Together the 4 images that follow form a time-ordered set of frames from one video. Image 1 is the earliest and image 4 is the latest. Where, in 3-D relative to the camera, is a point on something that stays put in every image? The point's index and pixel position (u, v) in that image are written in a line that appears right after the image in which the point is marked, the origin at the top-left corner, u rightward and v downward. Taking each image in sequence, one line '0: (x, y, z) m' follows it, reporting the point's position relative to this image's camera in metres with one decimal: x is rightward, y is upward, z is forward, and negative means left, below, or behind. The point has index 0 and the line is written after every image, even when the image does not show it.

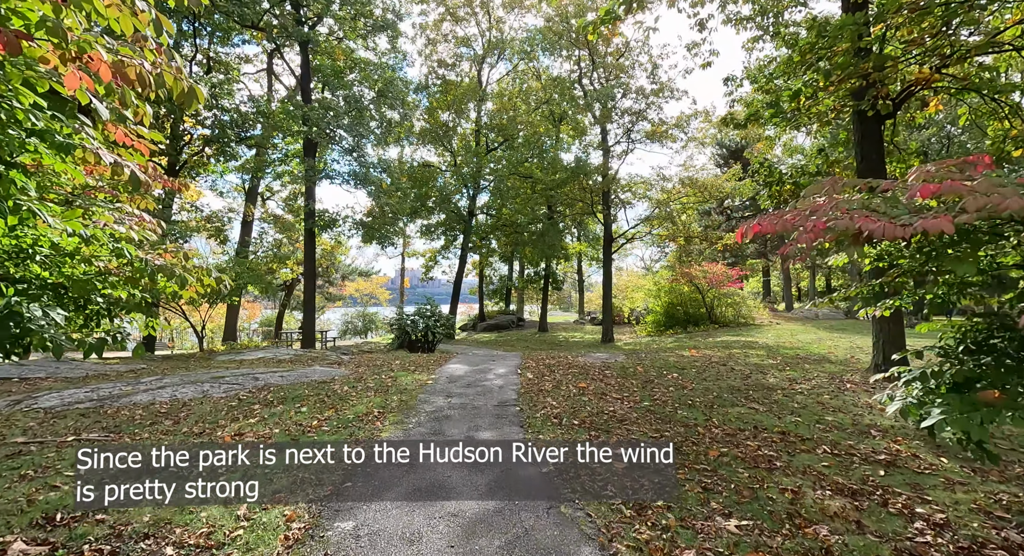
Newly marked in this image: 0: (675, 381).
0: (+2.2, -1.4, +5.8) m
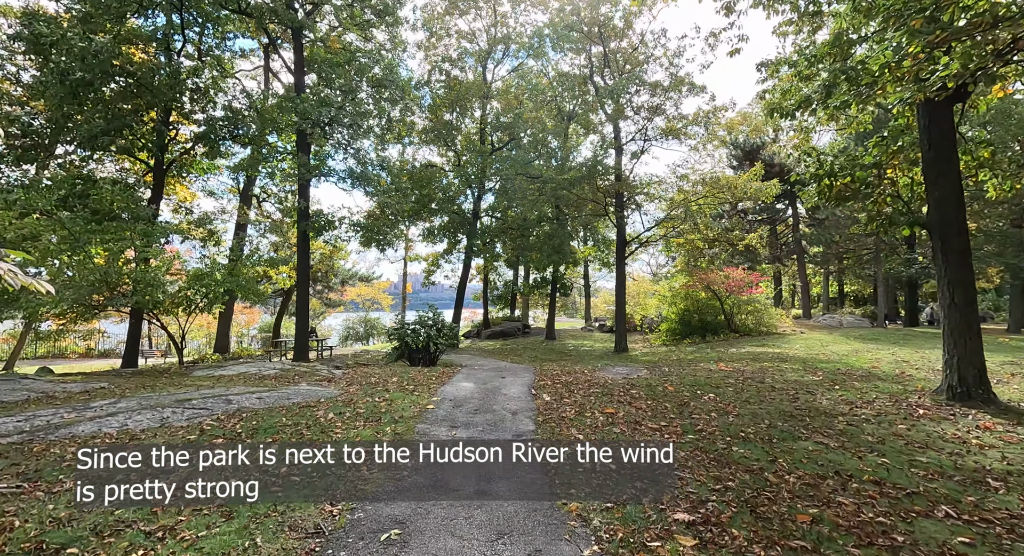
0: (+2.3, -1.4, +5.0) m
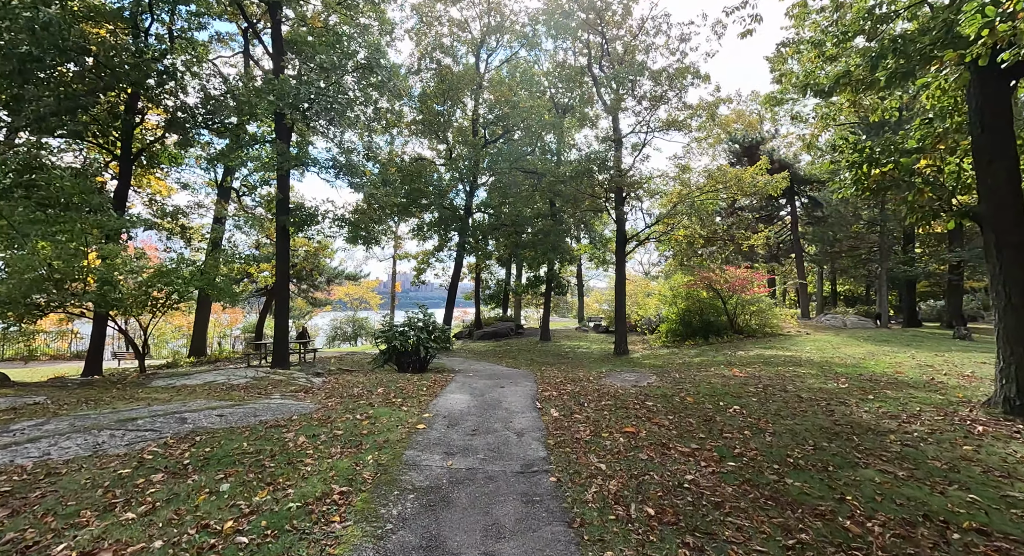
0: (+2.4, -1.4, +4.4) m
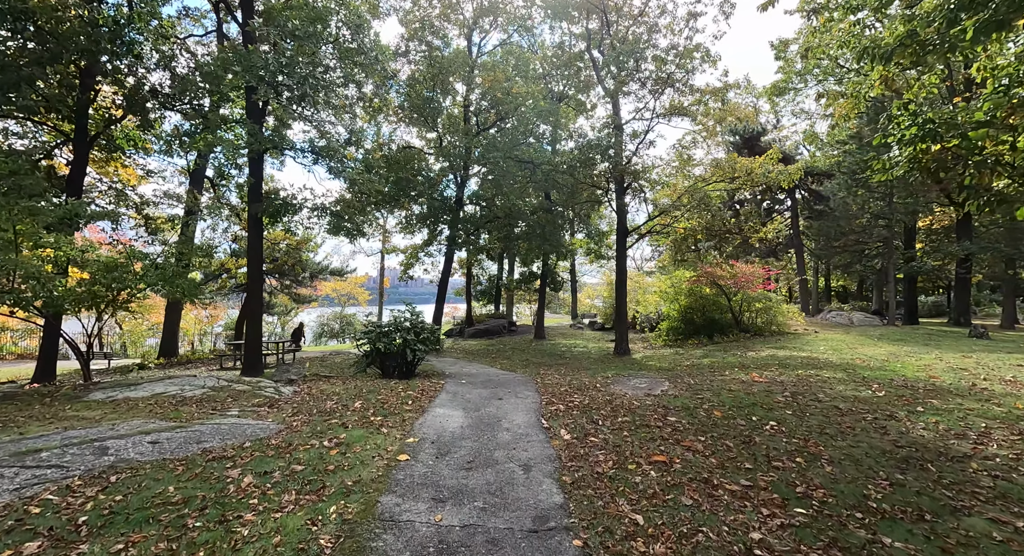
0: (+2.4, -1.4, +3.7) m
